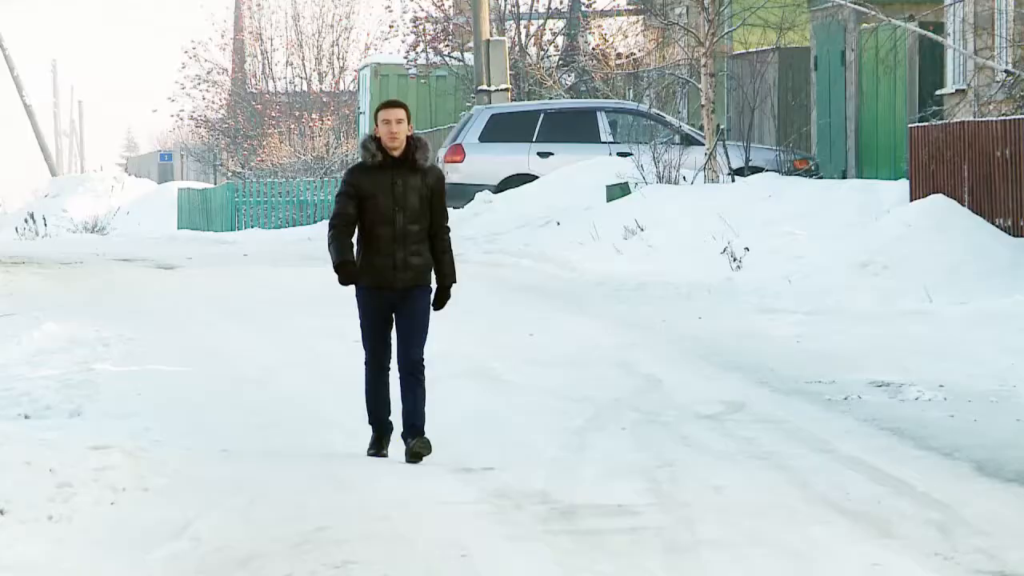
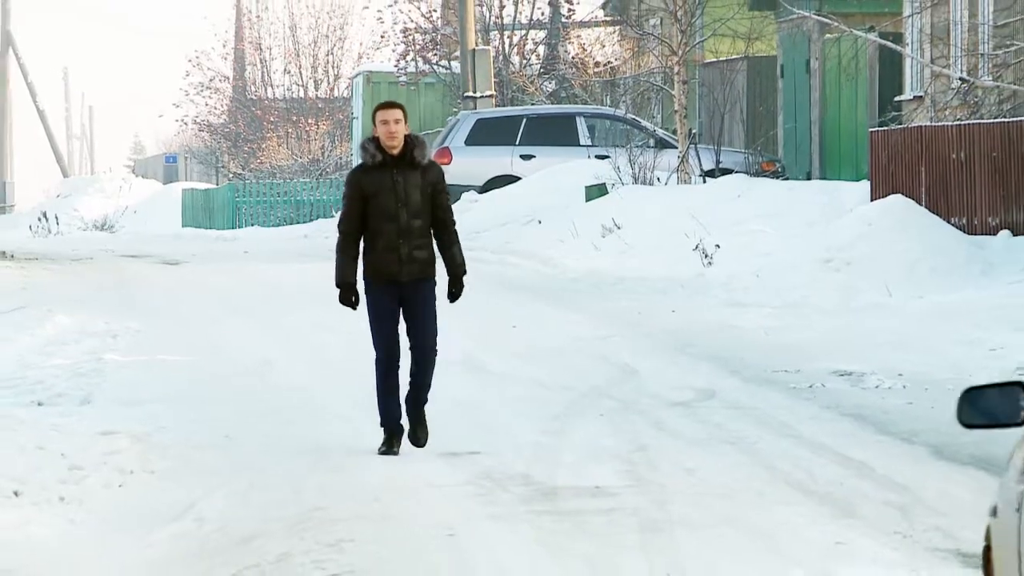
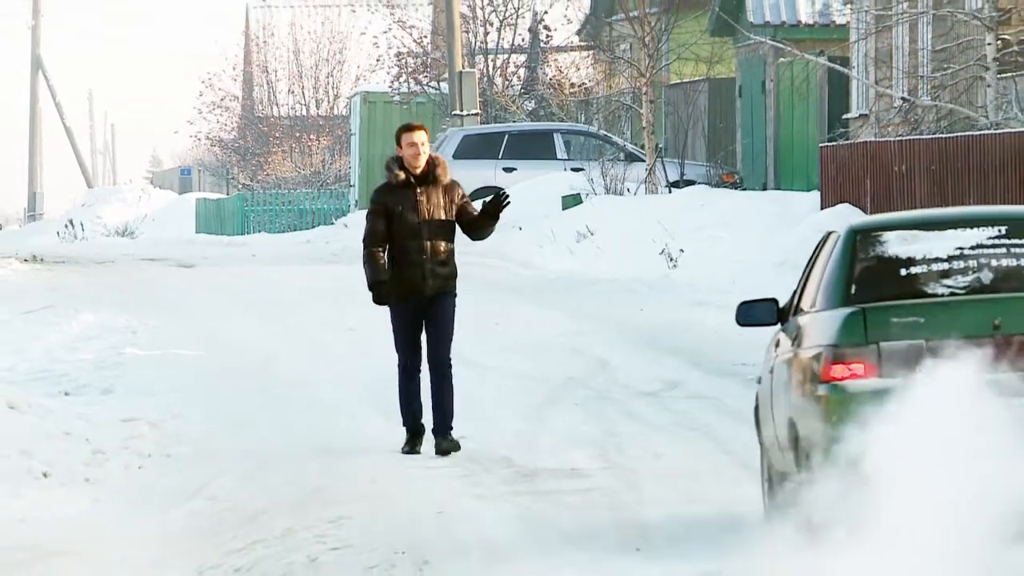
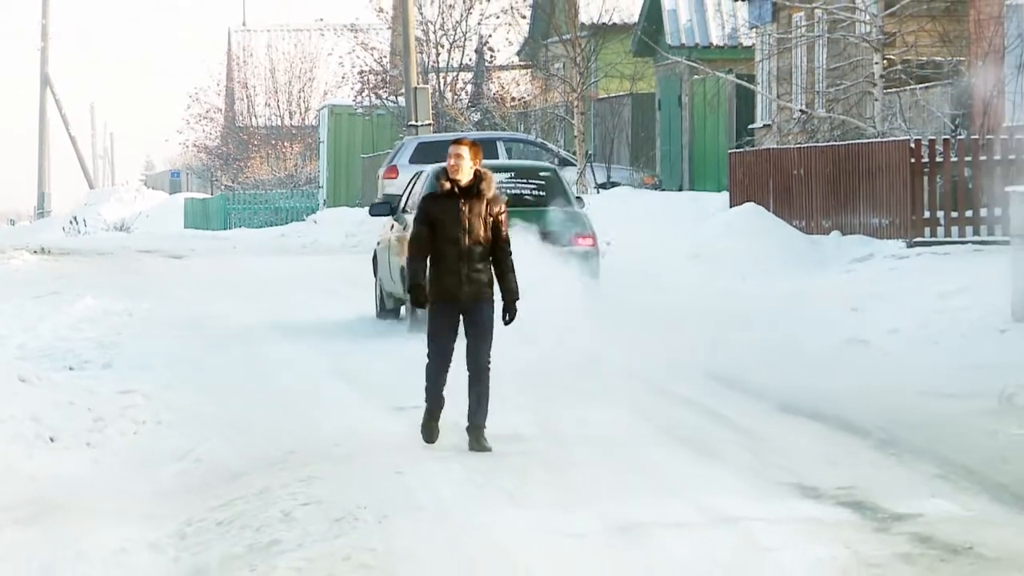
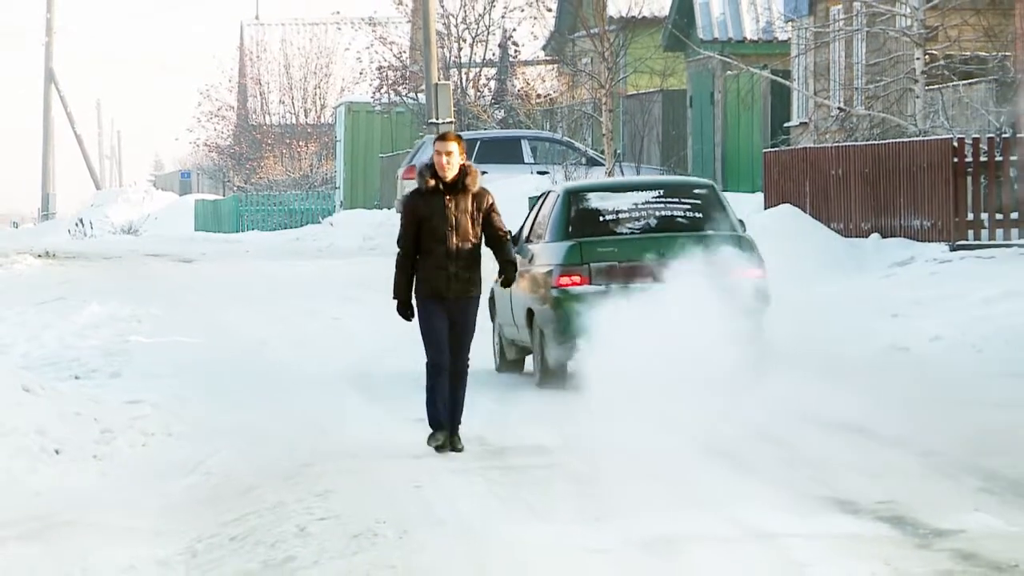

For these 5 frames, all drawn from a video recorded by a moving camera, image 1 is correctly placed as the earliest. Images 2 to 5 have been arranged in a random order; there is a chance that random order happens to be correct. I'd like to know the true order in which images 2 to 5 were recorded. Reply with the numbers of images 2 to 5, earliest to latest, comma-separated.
2, 3, 5, 4
